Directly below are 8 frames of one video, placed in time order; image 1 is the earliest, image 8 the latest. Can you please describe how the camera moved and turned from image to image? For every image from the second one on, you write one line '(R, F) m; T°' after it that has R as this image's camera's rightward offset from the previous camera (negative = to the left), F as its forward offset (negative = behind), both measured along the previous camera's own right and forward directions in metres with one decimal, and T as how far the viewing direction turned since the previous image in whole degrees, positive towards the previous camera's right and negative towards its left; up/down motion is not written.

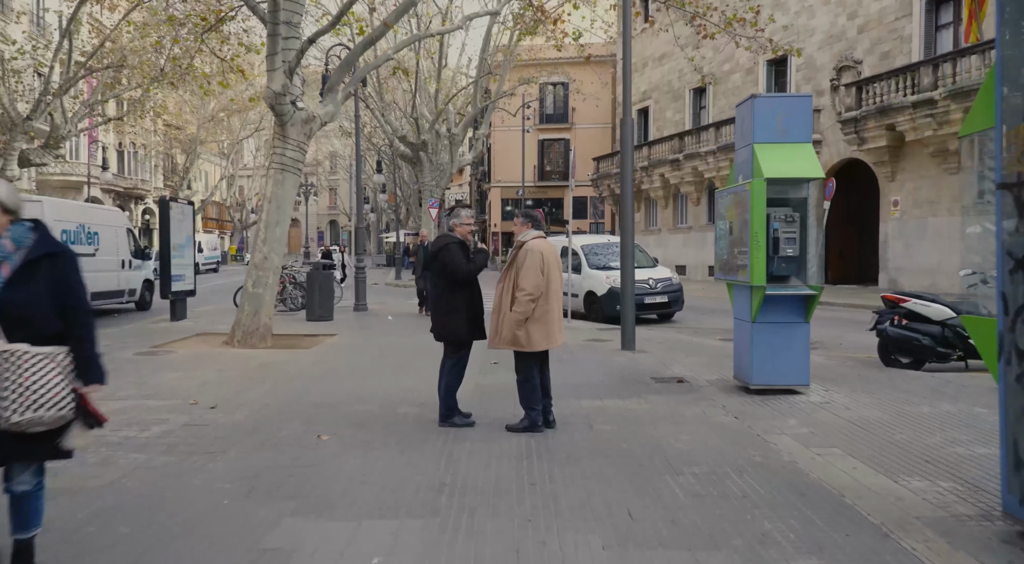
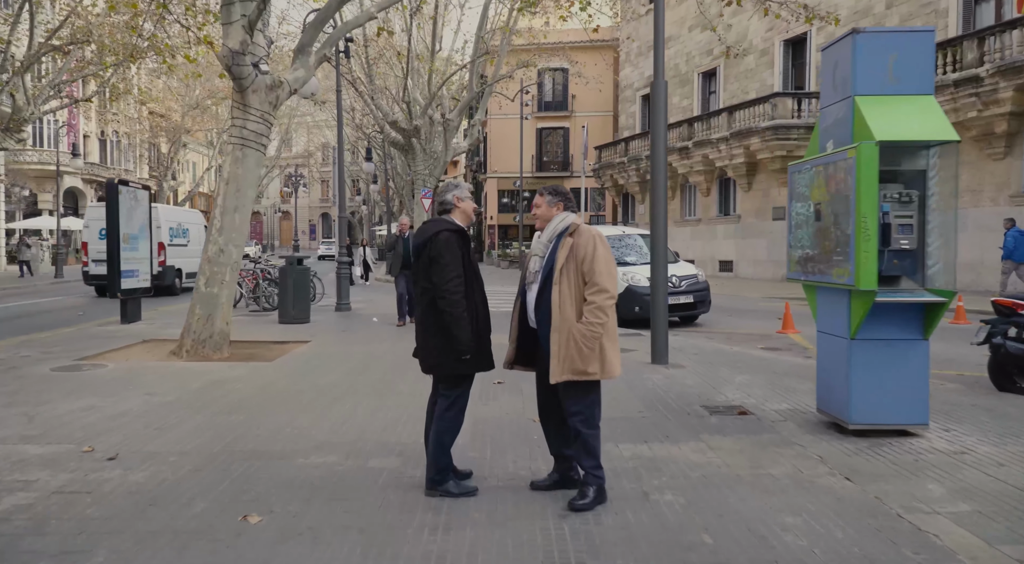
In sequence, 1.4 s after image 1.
(-0.1, +2.0) m; 0°
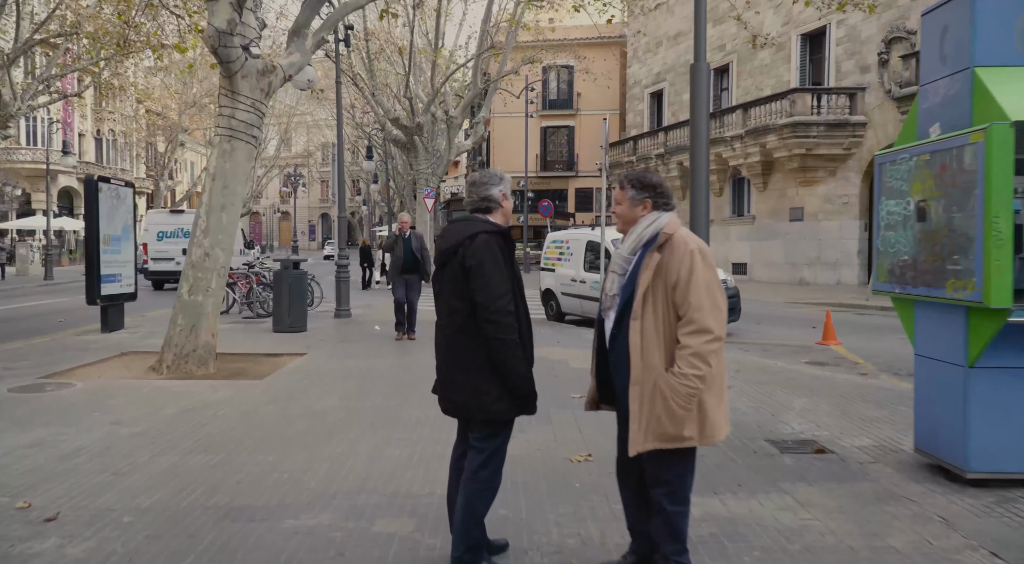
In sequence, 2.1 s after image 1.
(-0.2, +1.1) m; 0°
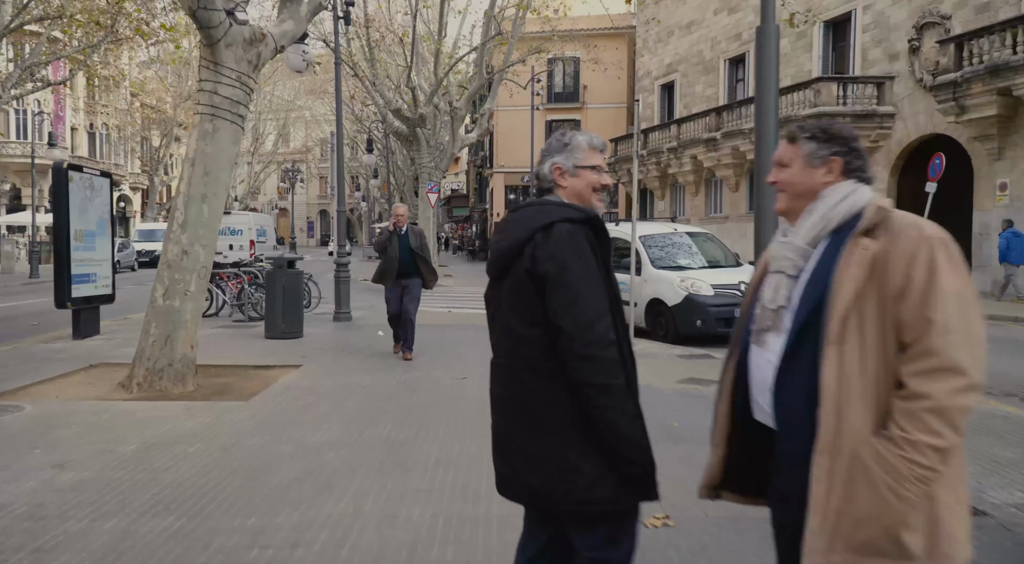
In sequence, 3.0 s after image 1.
(-0.3, +1.3) m; 0°
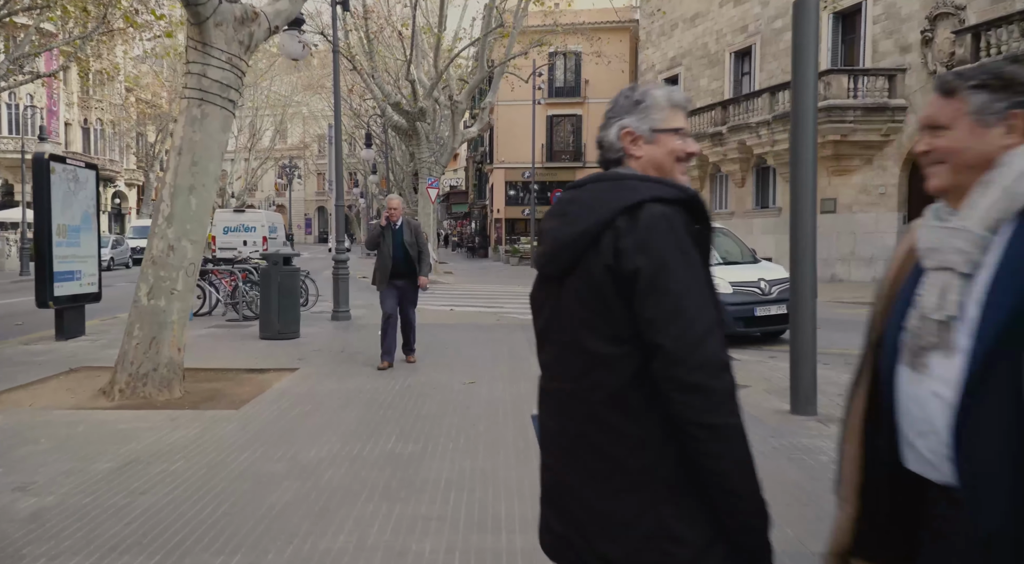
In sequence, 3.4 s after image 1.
(-0.1, +0.6) m; 0°
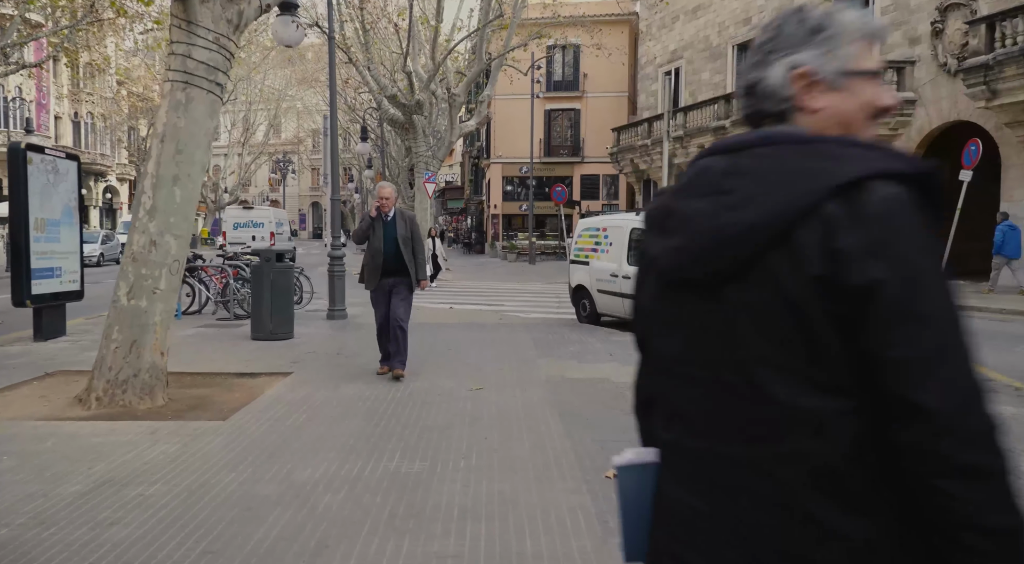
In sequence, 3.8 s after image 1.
(-0.1, +0.6) m; 0°
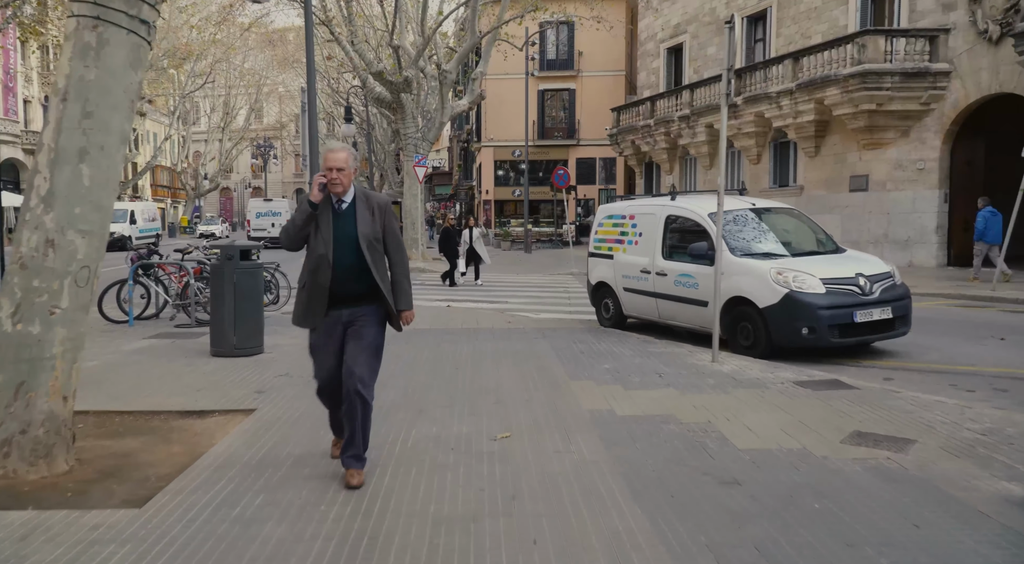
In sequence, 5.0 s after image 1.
(-0.3, +1.9) m; +1°
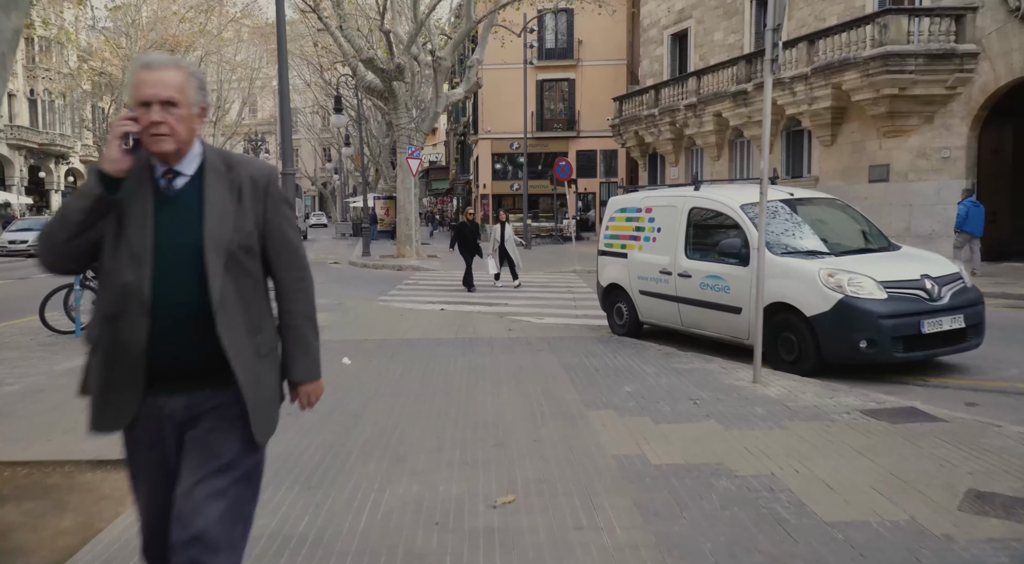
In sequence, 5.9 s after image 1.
(0.0, +1.3) m; 0°
